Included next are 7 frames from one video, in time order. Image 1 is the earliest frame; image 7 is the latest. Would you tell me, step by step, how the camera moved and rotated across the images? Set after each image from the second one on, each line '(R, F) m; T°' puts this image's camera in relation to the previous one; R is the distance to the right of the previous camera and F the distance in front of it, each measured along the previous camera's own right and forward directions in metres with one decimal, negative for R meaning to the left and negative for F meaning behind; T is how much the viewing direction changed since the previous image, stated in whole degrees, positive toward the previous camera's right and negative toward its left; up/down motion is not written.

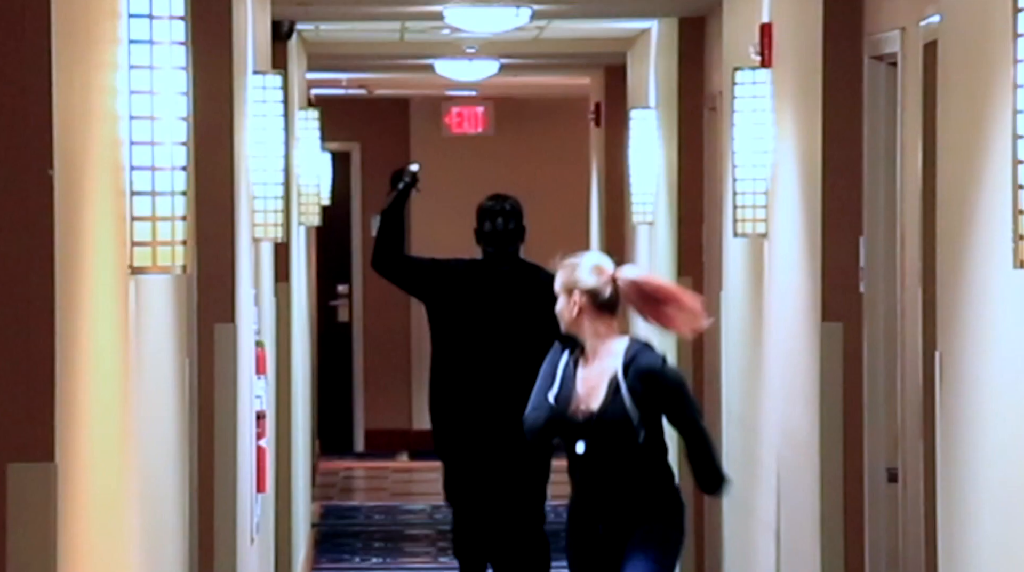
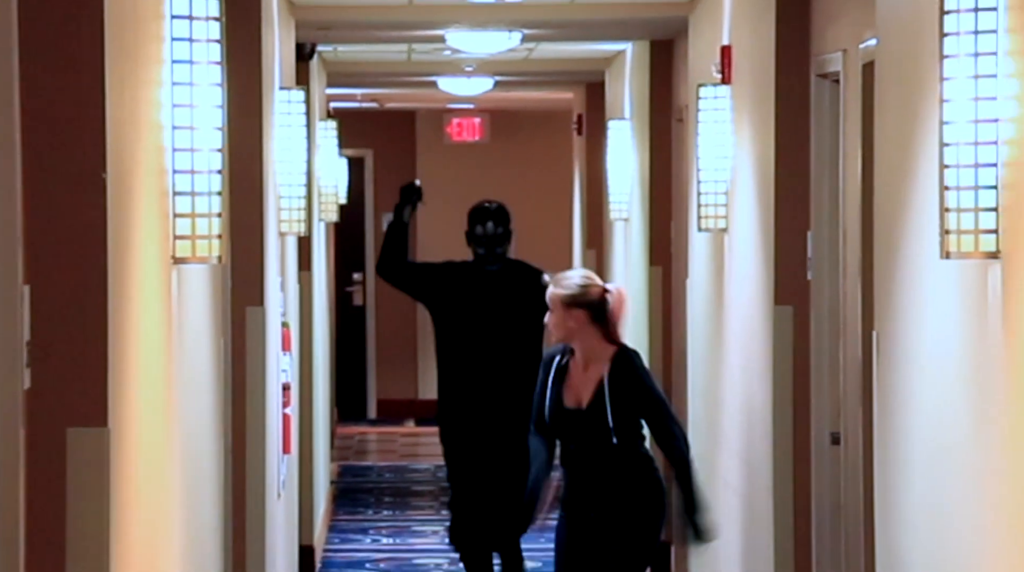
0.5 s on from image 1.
(0.0, -0.4) m; 0°
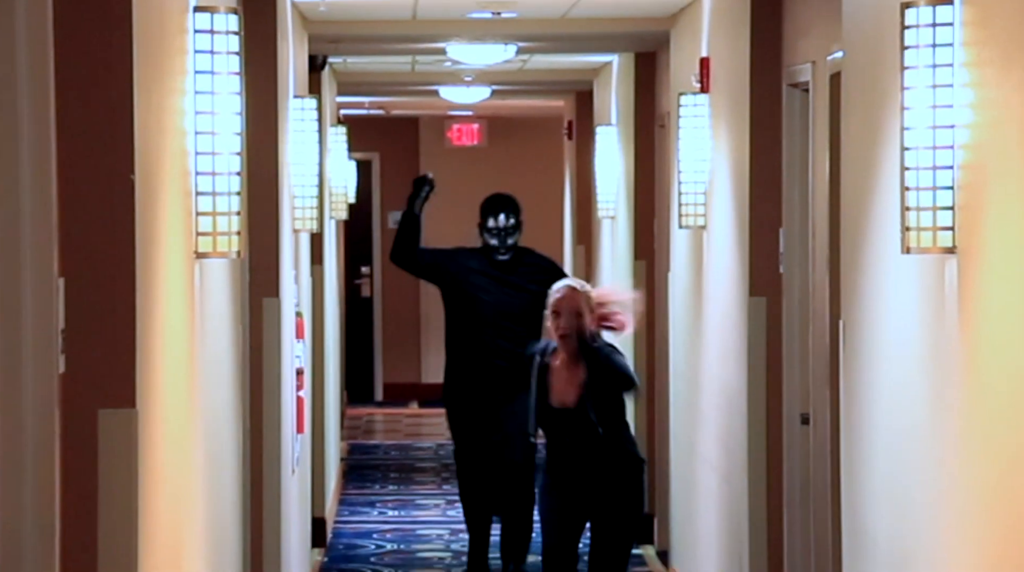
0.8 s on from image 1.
(0.0, -0.3) m; 0°
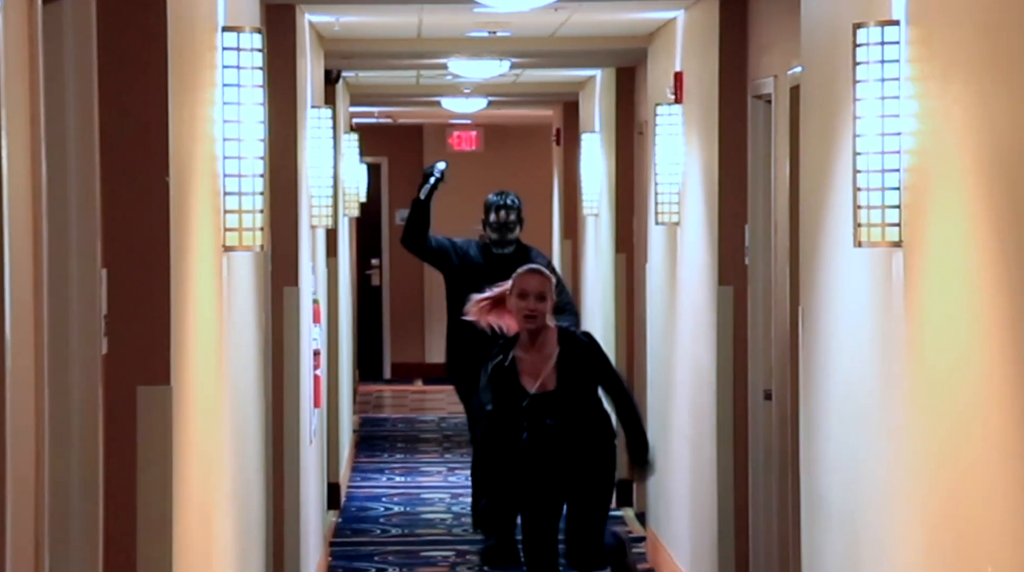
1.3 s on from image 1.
(0.0, -0.4) m; 0°
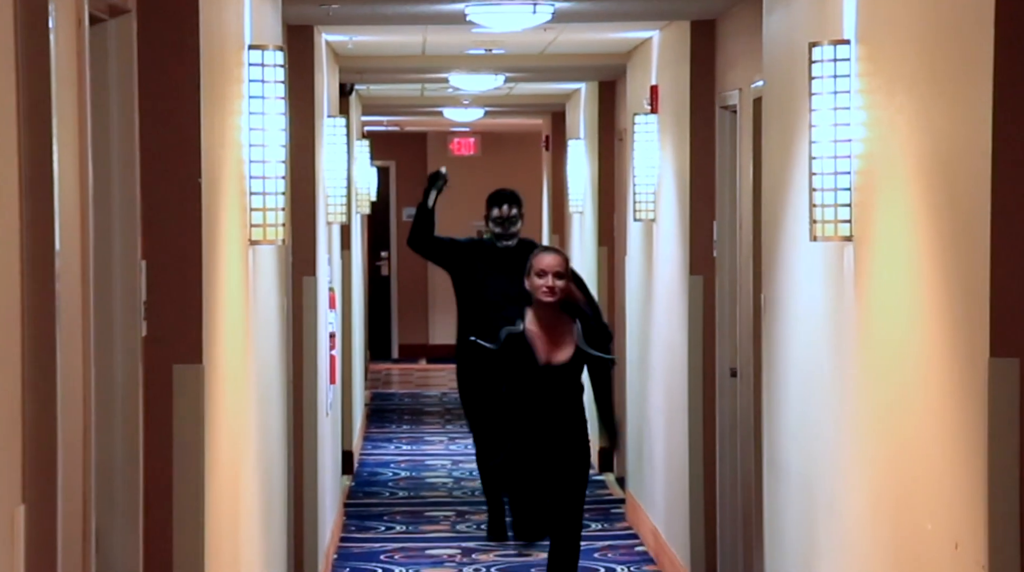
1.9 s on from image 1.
(0.0, -0.5) m; 0°
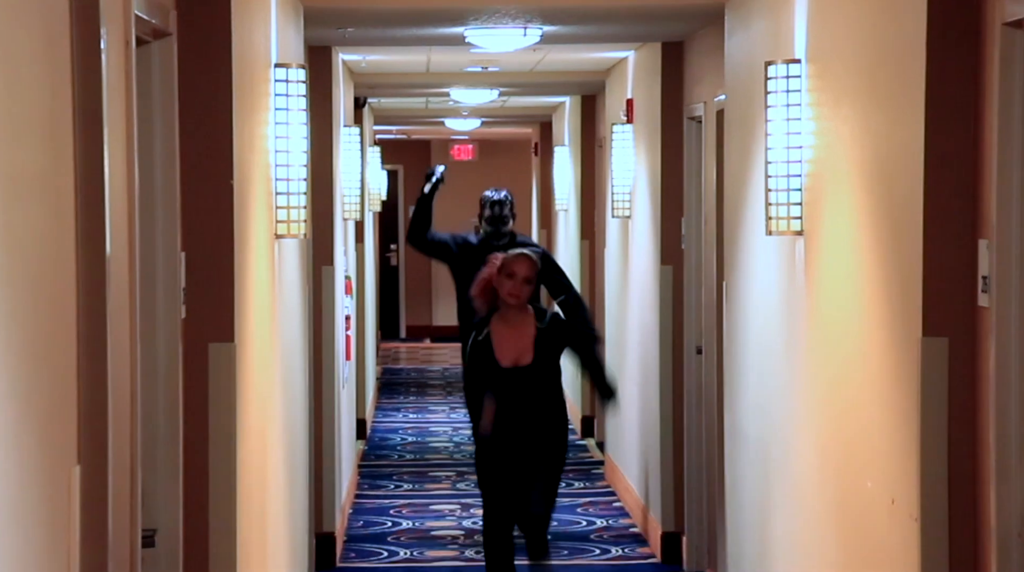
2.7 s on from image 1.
(0.0, -0.6) m; 0°
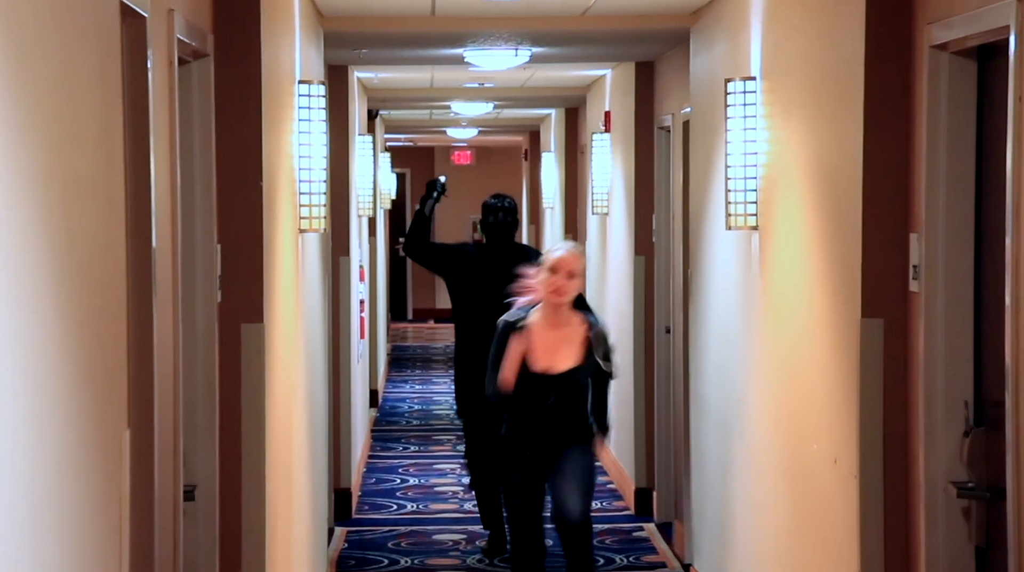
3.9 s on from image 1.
(0.0, -0.7) m; 0°
